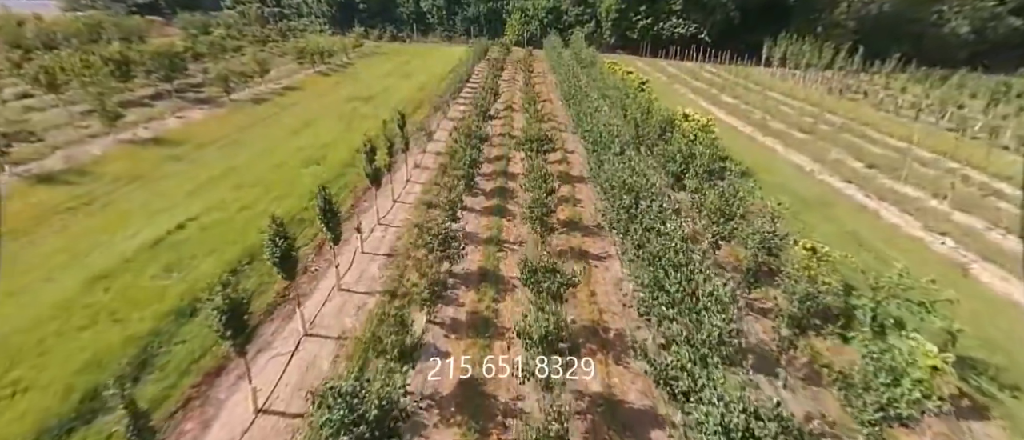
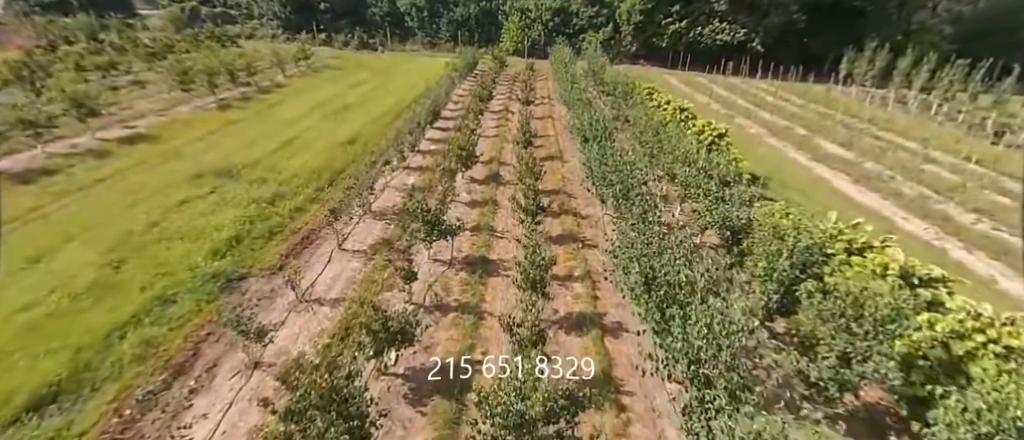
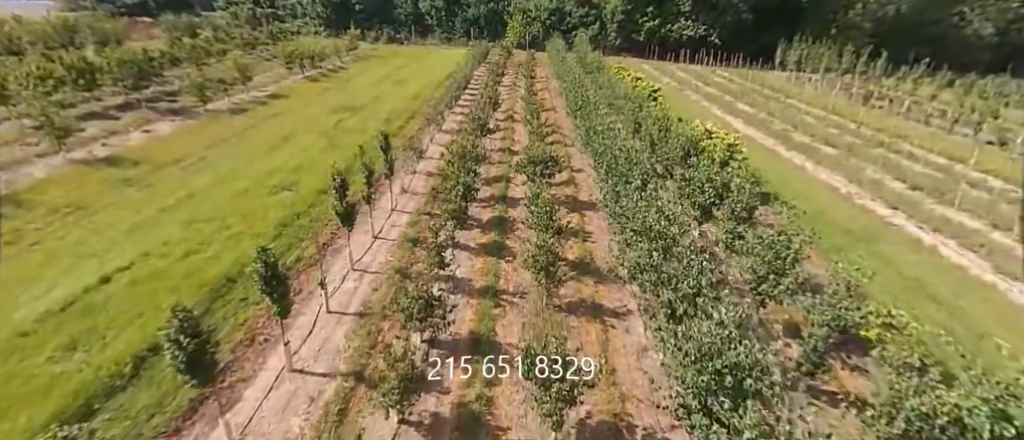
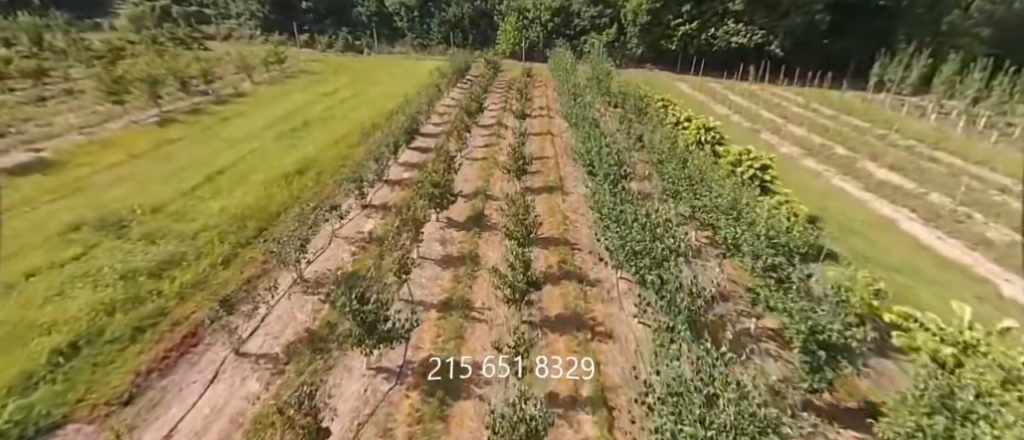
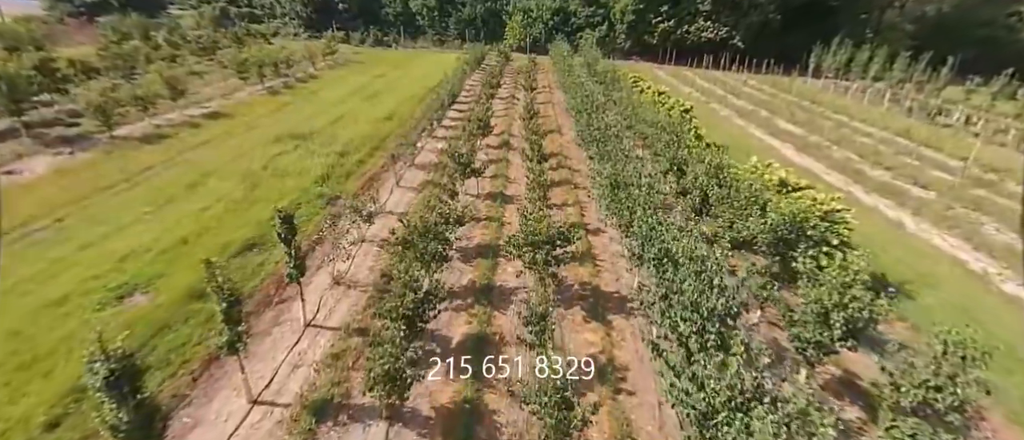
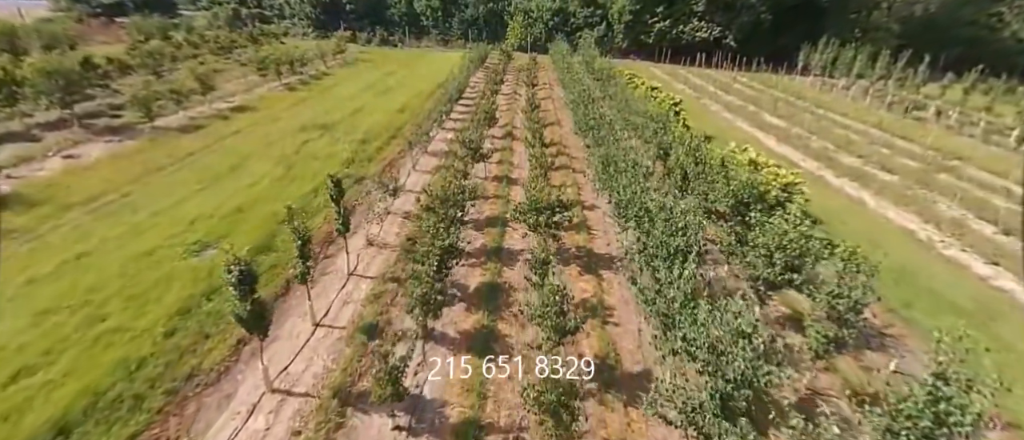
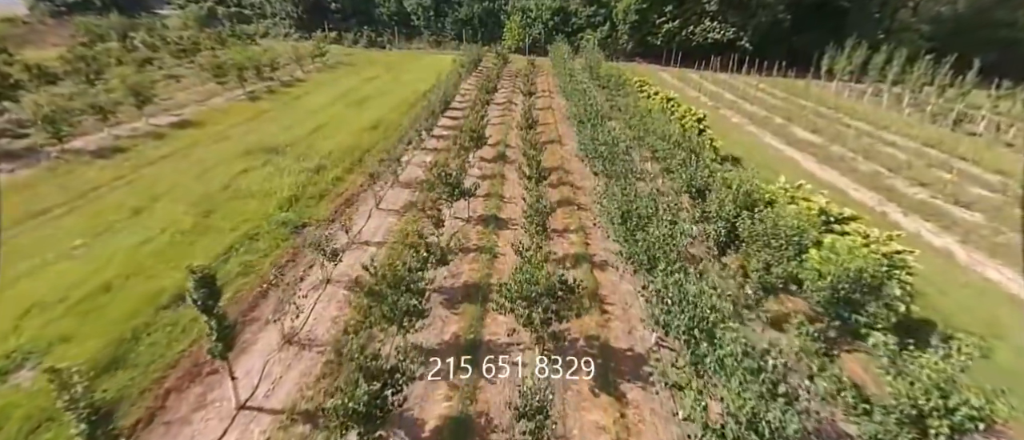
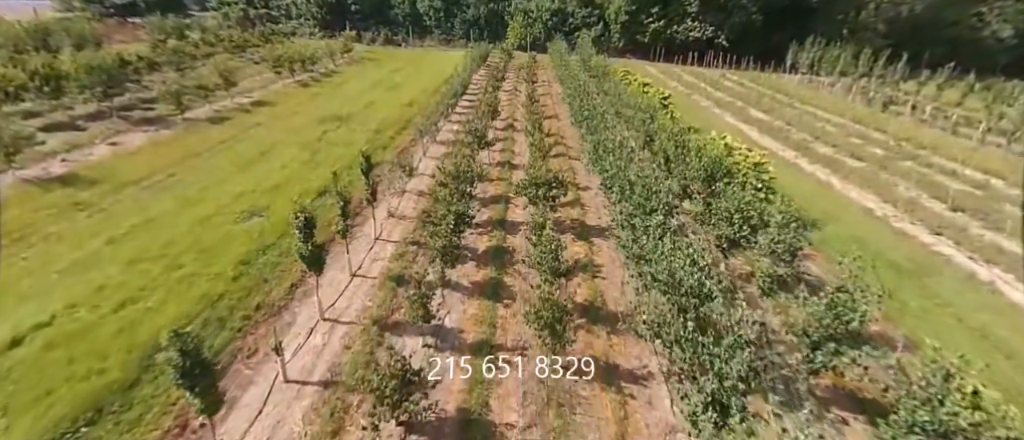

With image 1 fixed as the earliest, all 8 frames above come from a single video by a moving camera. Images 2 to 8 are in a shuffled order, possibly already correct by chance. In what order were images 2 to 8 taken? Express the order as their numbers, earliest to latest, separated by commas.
3, 8, 6, 5, 7, 2, 4
